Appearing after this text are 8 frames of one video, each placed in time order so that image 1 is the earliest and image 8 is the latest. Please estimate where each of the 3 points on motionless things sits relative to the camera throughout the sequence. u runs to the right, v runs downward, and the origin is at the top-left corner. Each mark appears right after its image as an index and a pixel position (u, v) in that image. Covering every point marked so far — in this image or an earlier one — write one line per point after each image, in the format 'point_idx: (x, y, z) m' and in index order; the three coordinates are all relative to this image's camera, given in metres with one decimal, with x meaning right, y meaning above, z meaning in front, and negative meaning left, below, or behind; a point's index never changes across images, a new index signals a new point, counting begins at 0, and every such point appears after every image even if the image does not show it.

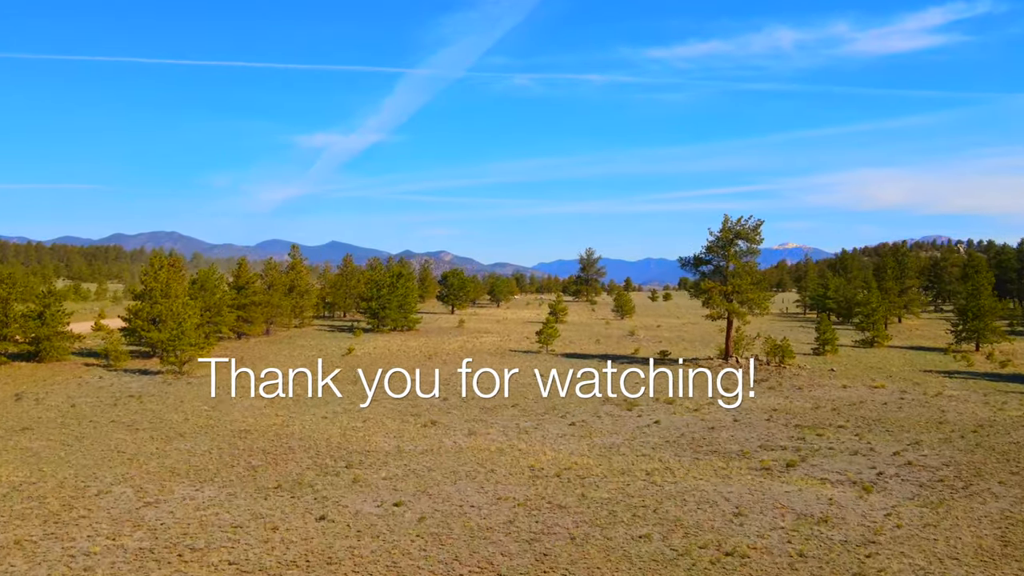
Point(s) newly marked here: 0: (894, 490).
0: (+6.8, -3.6, +18.0) m
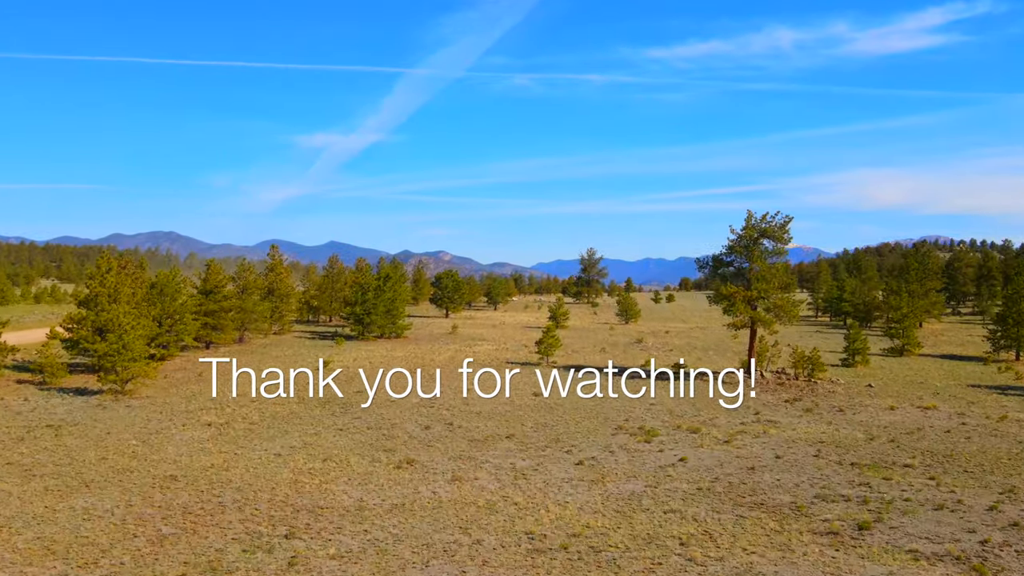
0: (+6.7, -3.8, +13.5) m
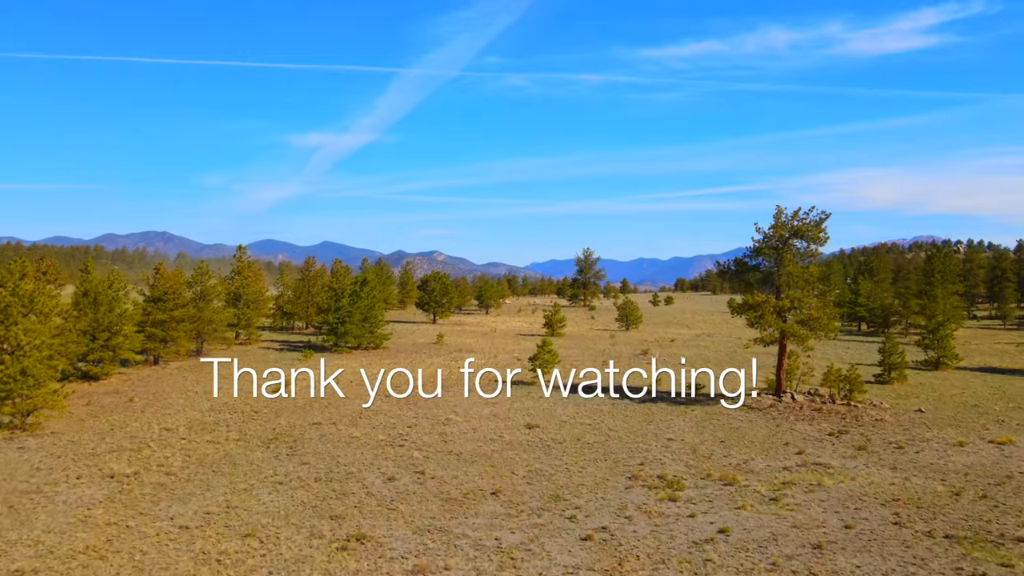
0: (+6.5, -4.0, +8.4) m
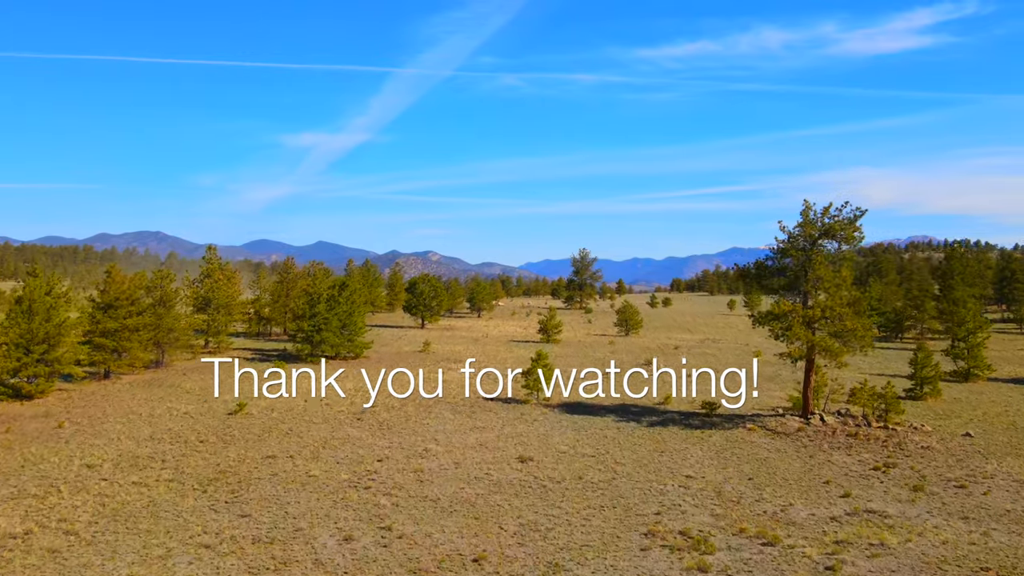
0: (+6.3, -4.2, +4.6) m
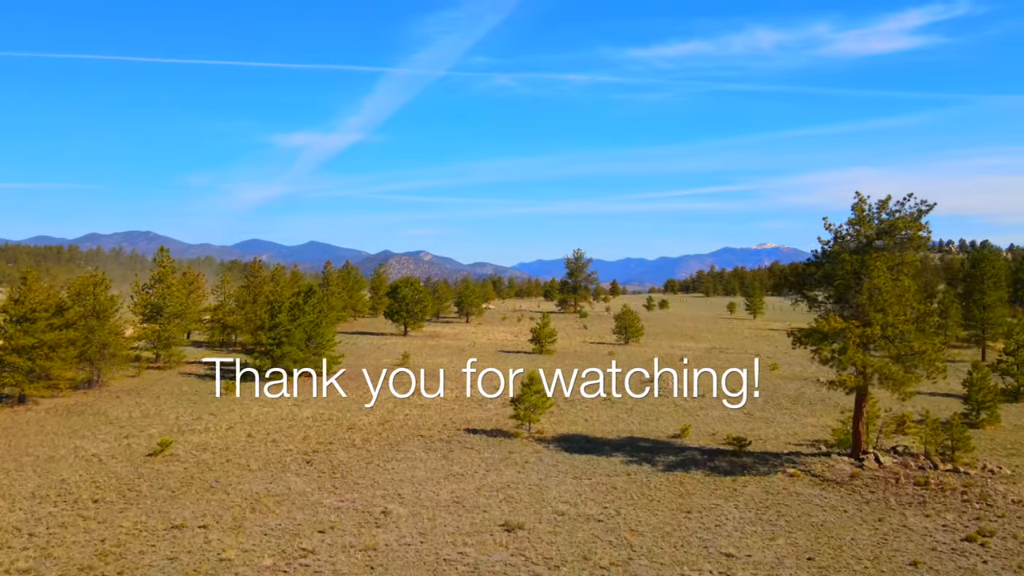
0: (+6.2, -4.4, -0.4) m
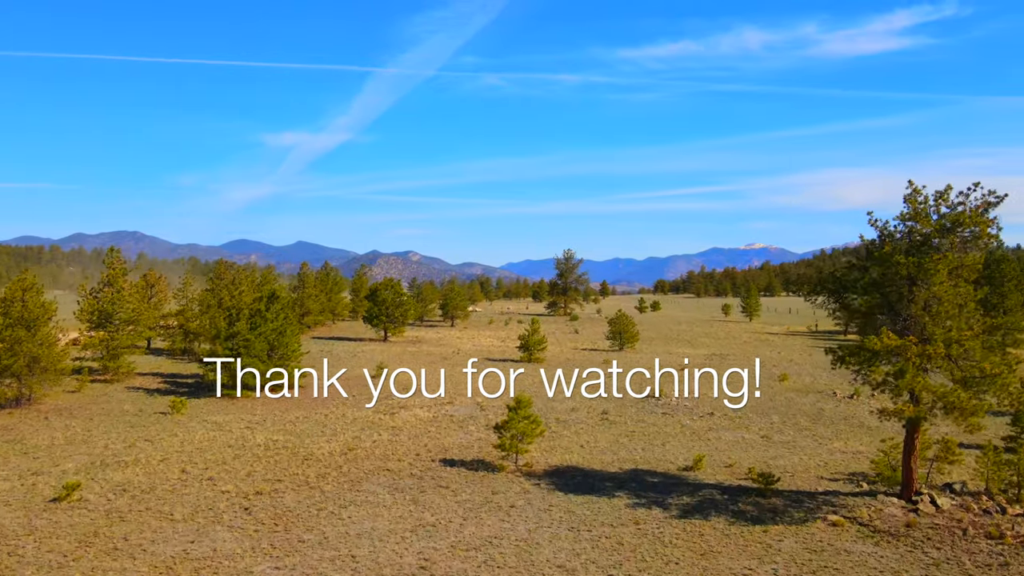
0: (+6.1, -4.6, -4.1) m
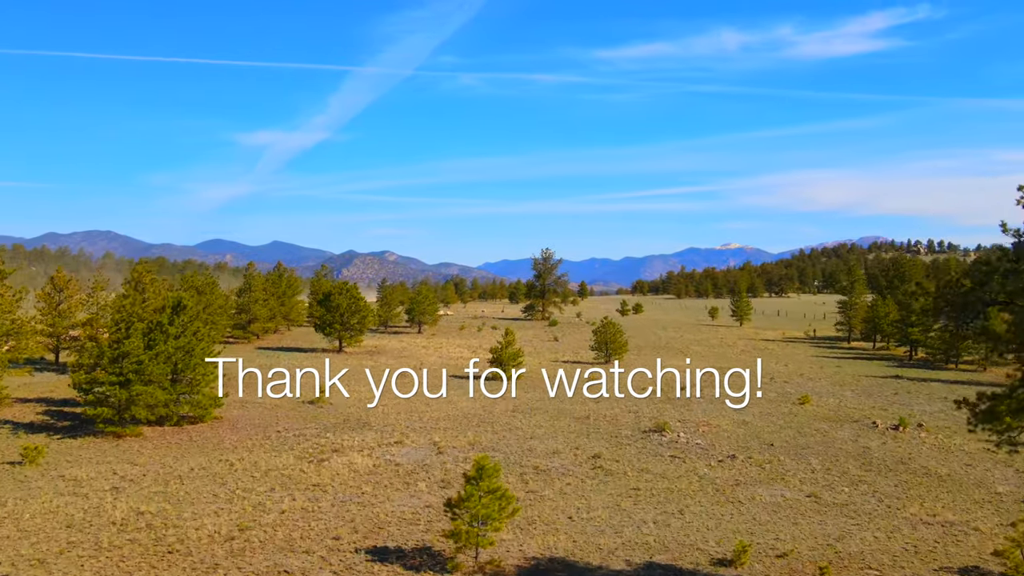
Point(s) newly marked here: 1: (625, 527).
0: (+6.1, -4.8, -10.8) m
1: (+1.9, -4.0, +17.3) m
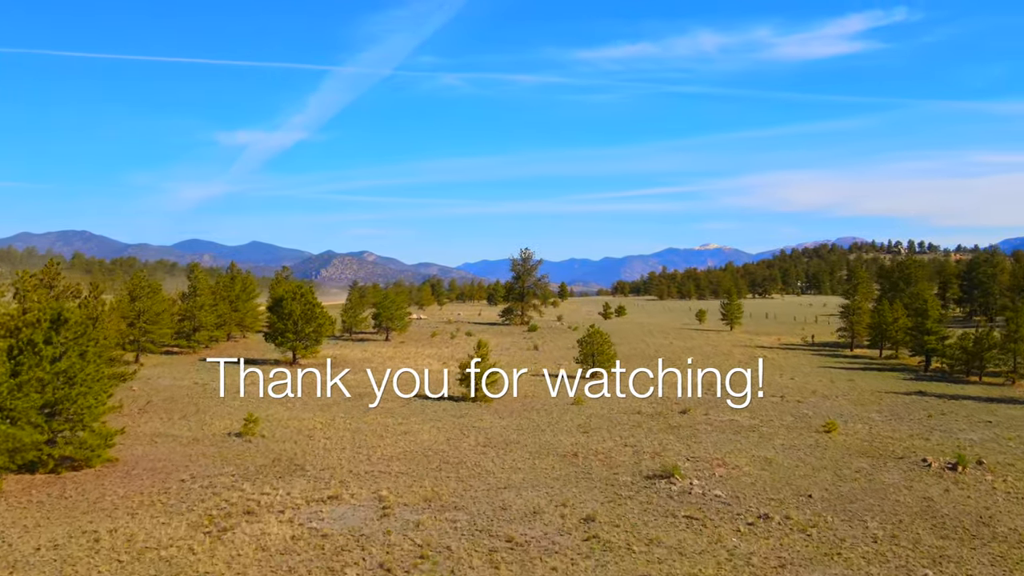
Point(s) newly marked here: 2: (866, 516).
0: (+6.2, -4.9, -16.3) m
1: (+1.5, -4.2, +11.7) m
2: (+6.6, -4.3, +19.1) m
